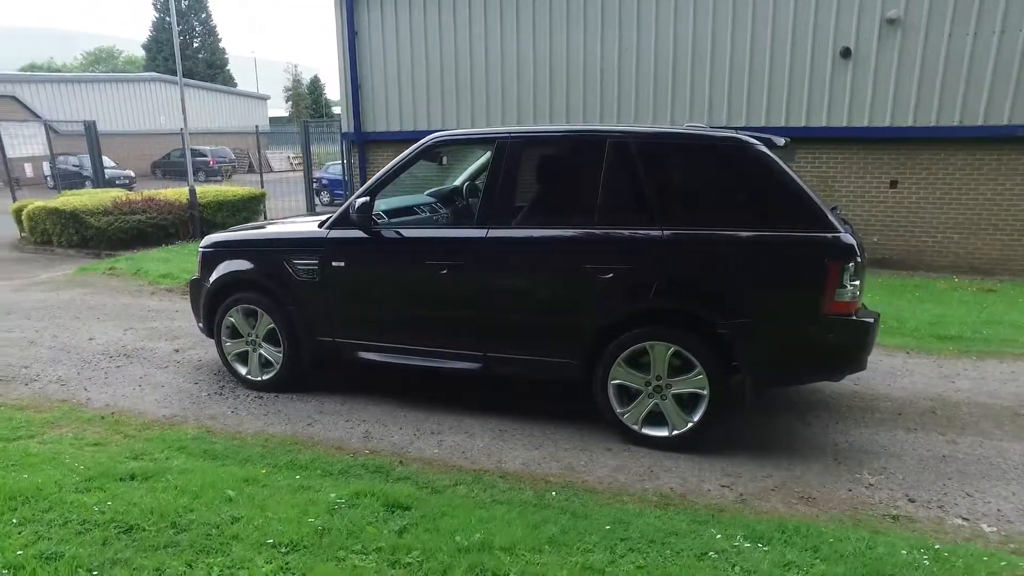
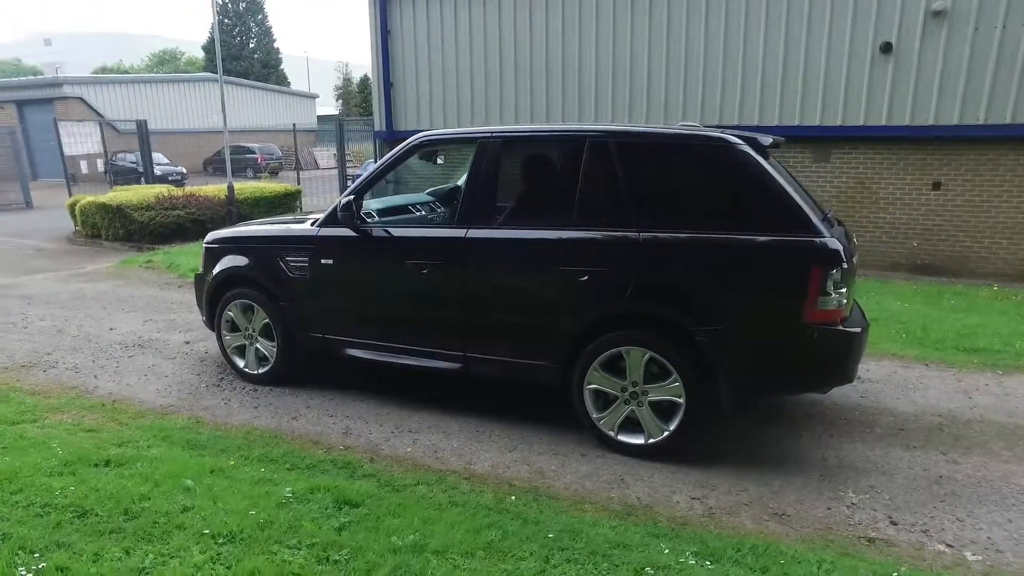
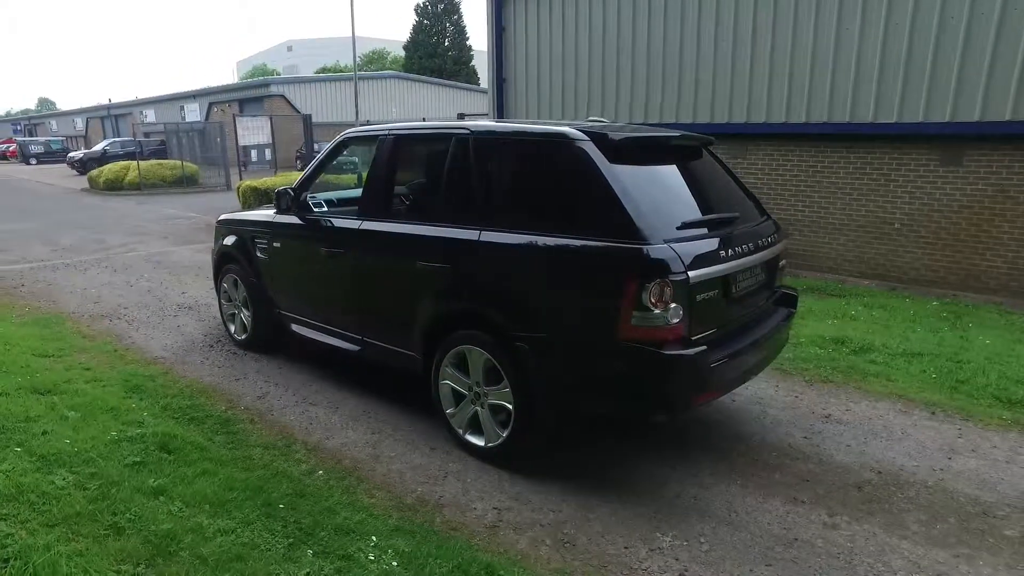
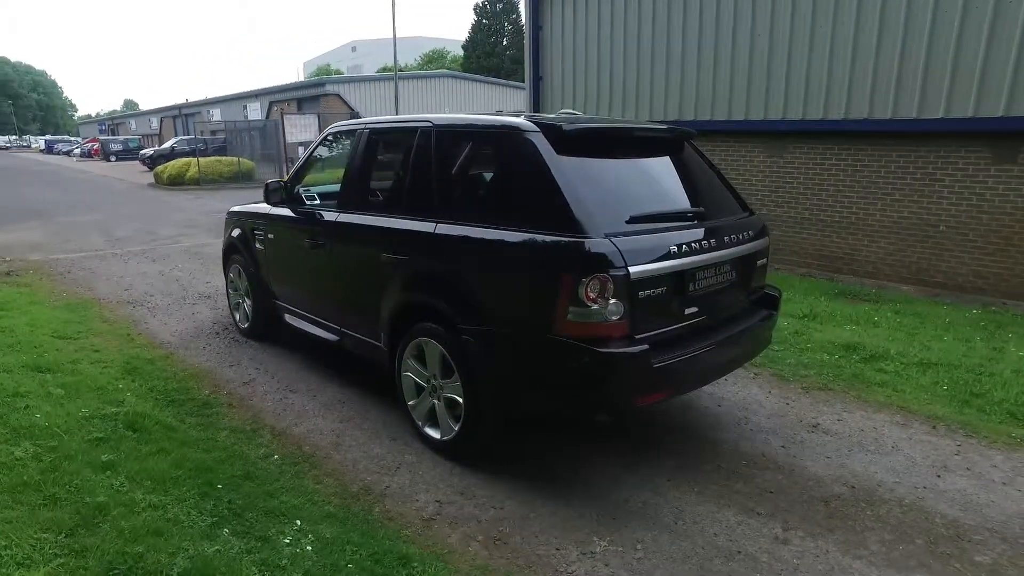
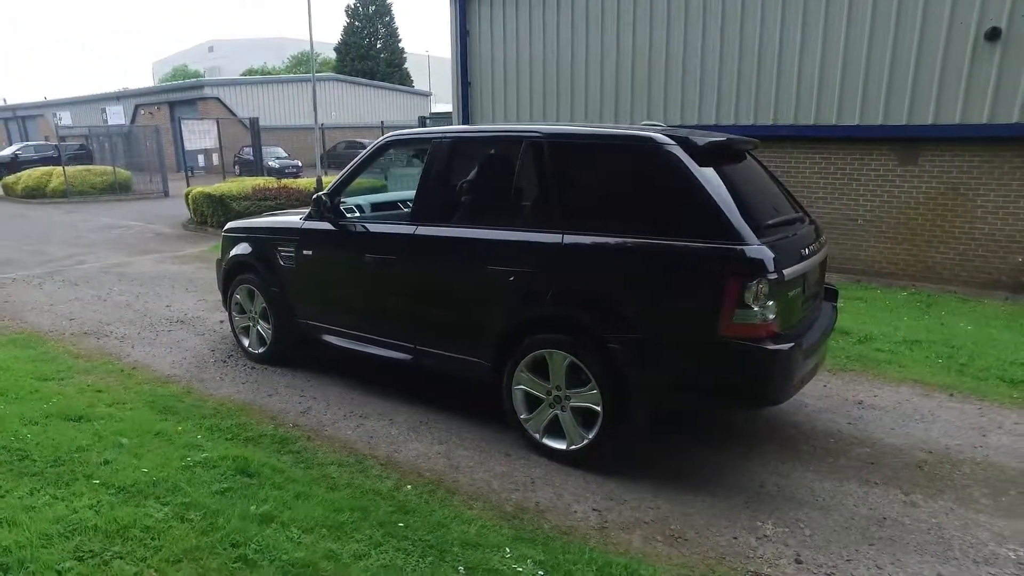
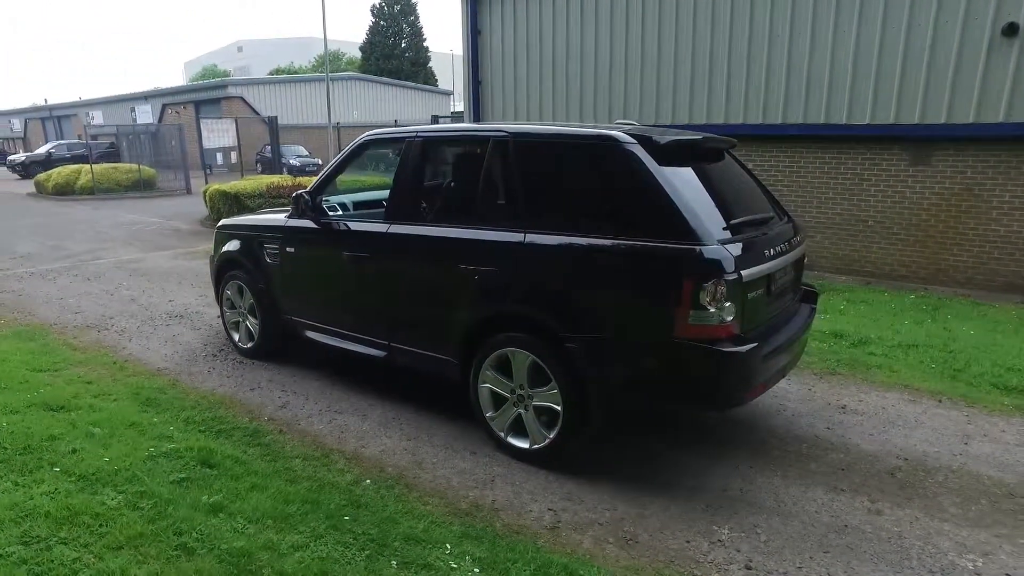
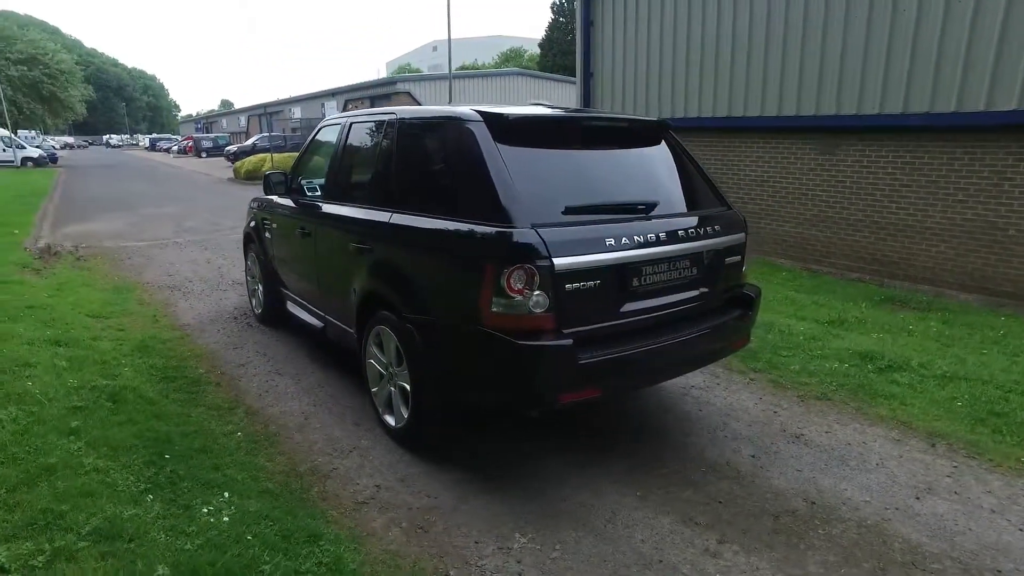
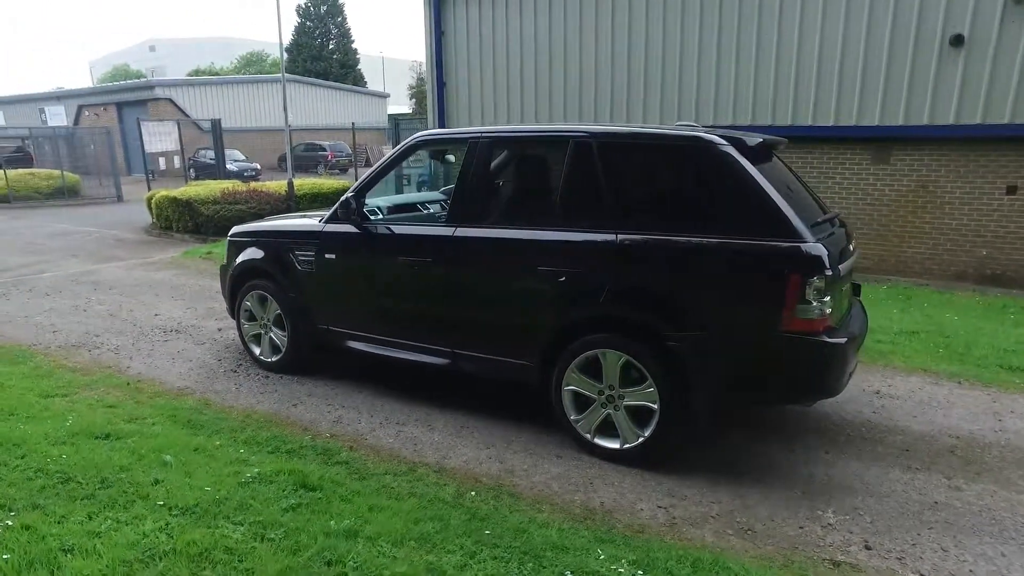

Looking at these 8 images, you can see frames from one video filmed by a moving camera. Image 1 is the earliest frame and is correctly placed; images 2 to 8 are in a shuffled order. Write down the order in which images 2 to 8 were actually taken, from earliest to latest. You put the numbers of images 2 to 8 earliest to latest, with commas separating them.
2, 8, 5, 6, 3, 4, 7
